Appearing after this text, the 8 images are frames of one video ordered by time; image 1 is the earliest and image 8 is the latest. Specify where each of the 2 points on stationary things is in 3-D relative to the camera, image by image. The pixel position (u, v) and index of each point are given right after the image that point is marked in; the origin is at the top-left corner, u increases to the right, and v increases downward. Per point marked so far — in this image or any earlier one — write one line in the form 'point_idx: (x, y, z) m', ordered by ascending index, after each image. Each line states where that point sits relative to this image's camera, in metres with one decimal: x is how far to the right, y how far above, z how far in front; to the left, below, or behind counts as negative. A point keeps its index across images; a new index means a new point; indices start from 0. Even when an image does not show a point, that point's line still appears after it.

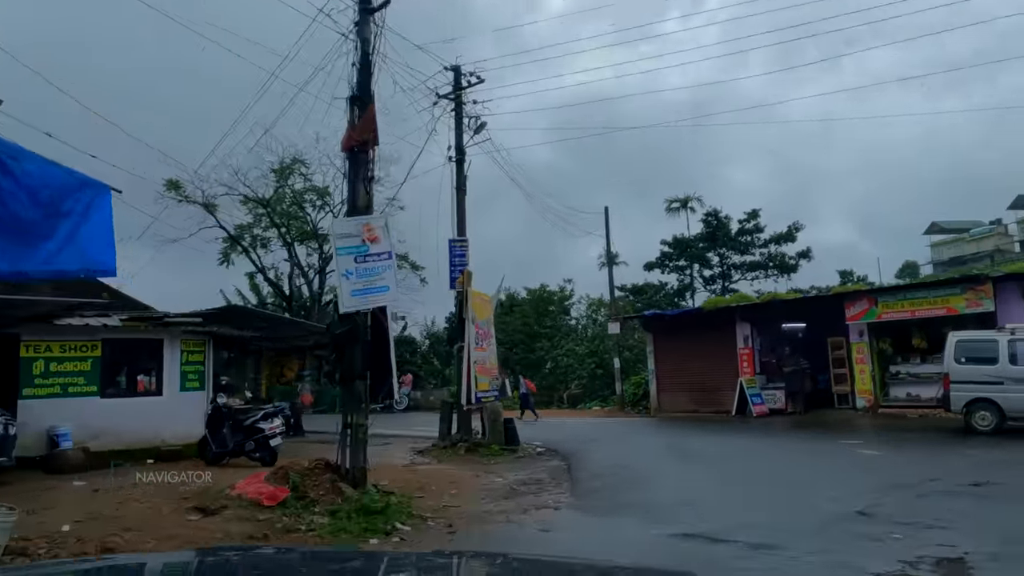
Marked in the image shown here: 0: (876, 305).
0: (+9.2, -0.4, +19.1) m
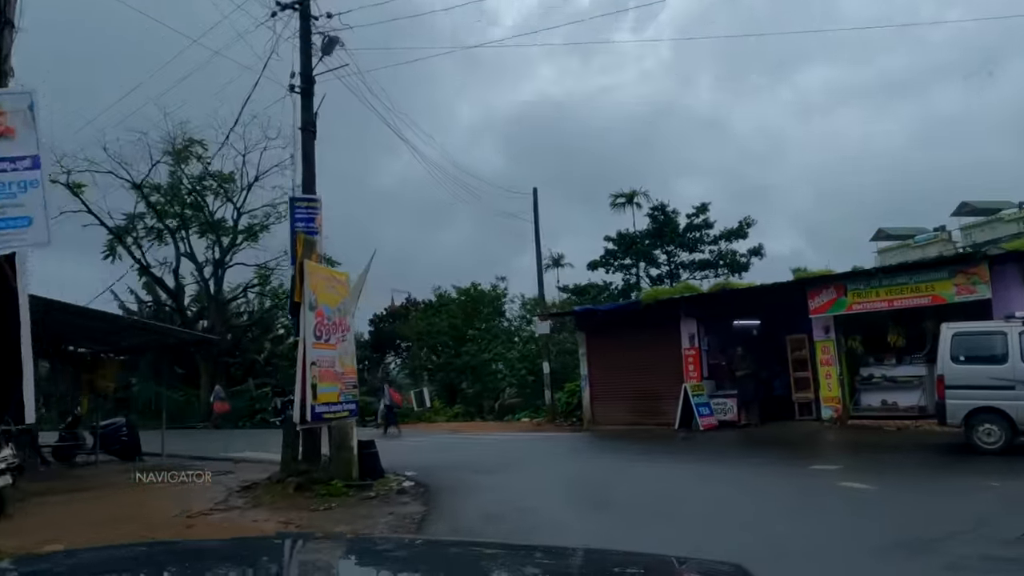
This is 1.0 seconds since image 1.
0: (+6.9, -0.1, +15.8) m
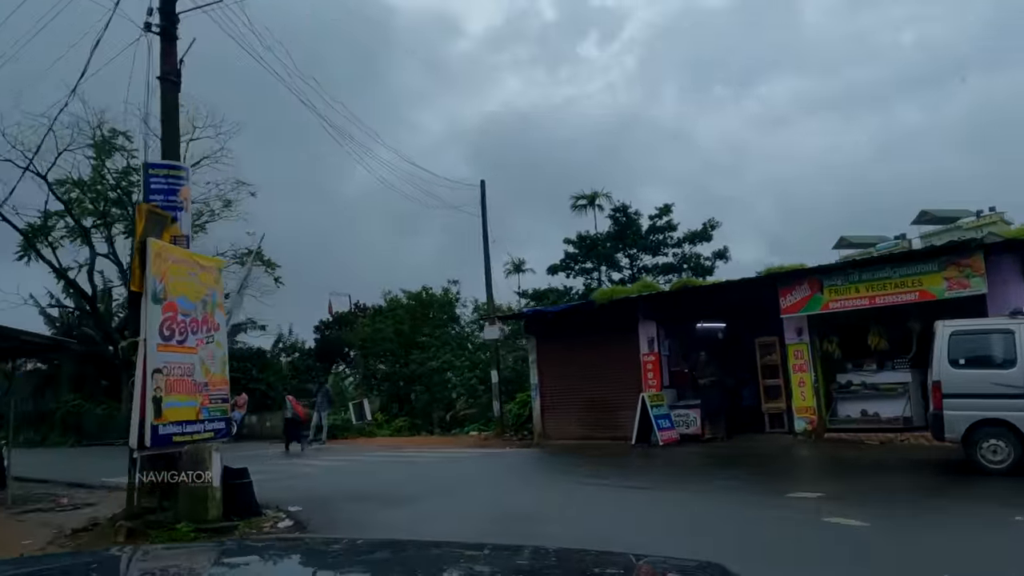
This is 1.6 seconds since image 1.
0: (+5.7, -0.1, +14.0) m
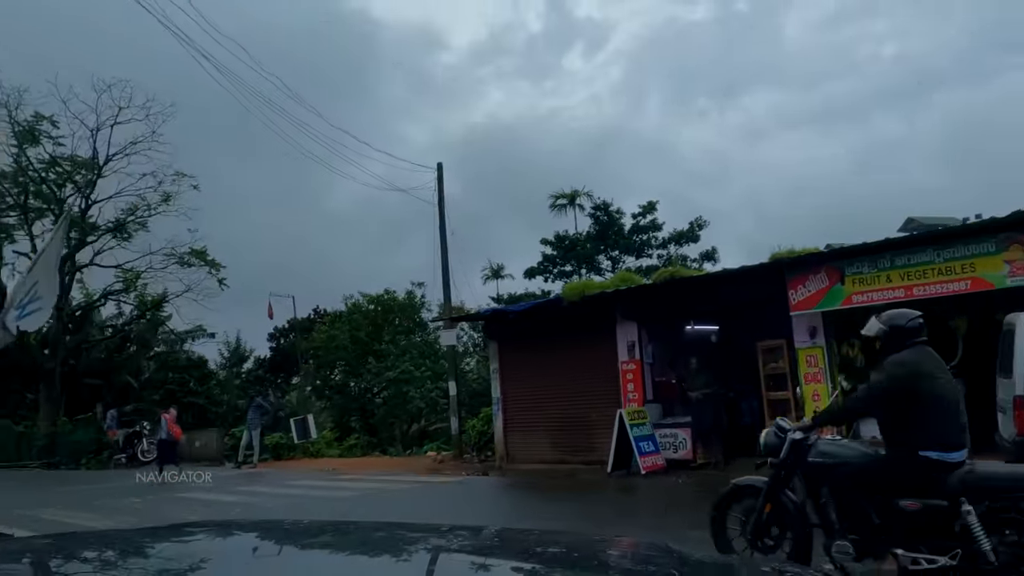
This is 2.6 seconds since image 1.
0: (+4.9, +0.1, +11.2) m
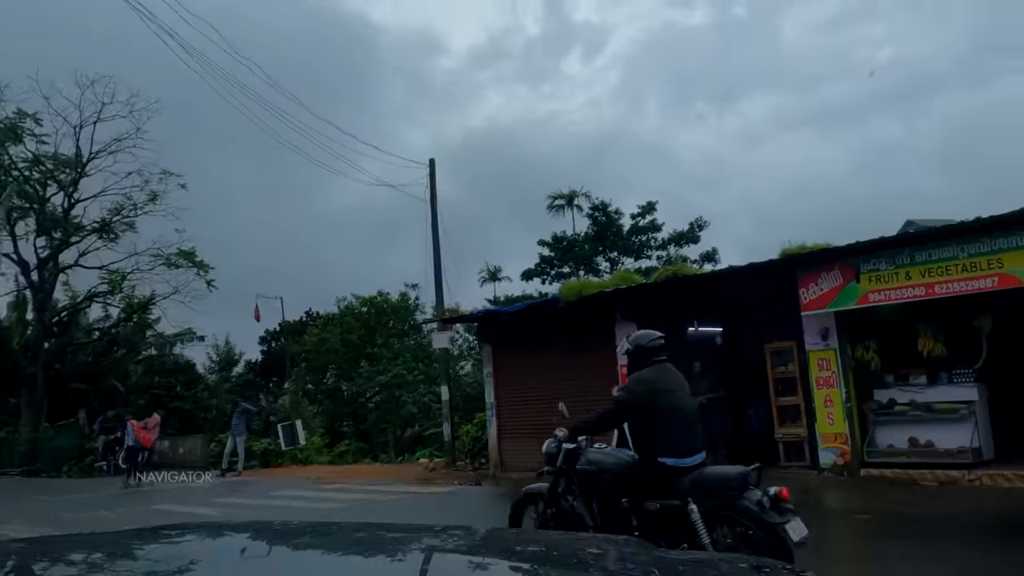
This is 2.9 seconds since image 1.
0: (+4.7, +0.1, +10.4) m
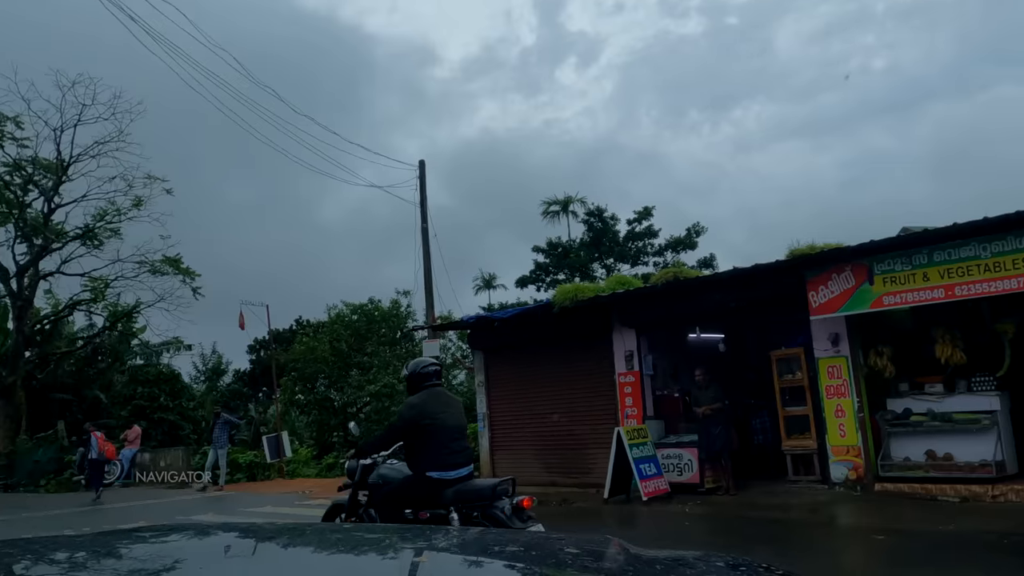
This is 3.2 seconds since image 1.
0: (+4.6, +0.1, +9.8) m
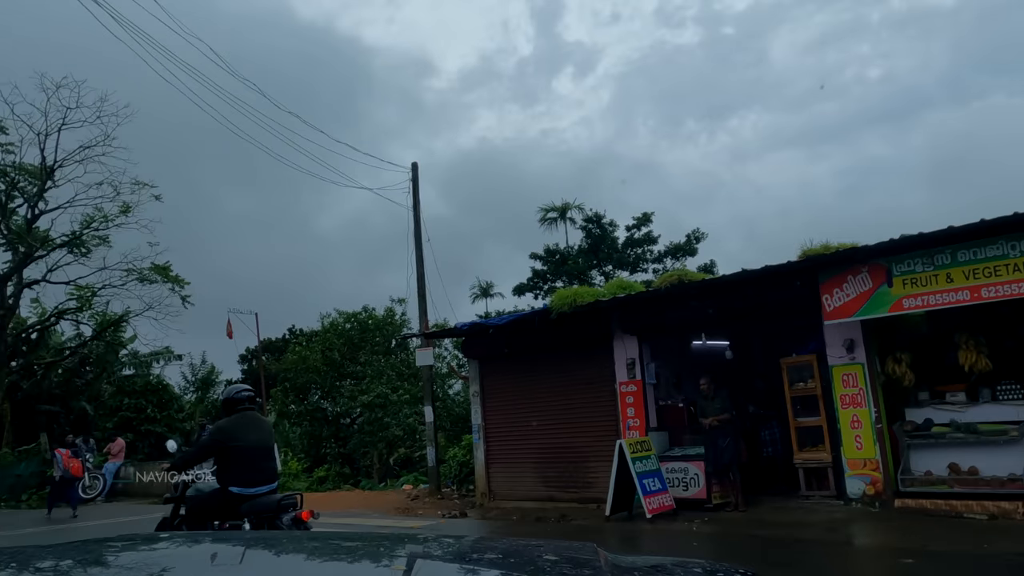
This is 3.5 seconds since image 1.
0: (+4.6, +0.1, +9.2) m
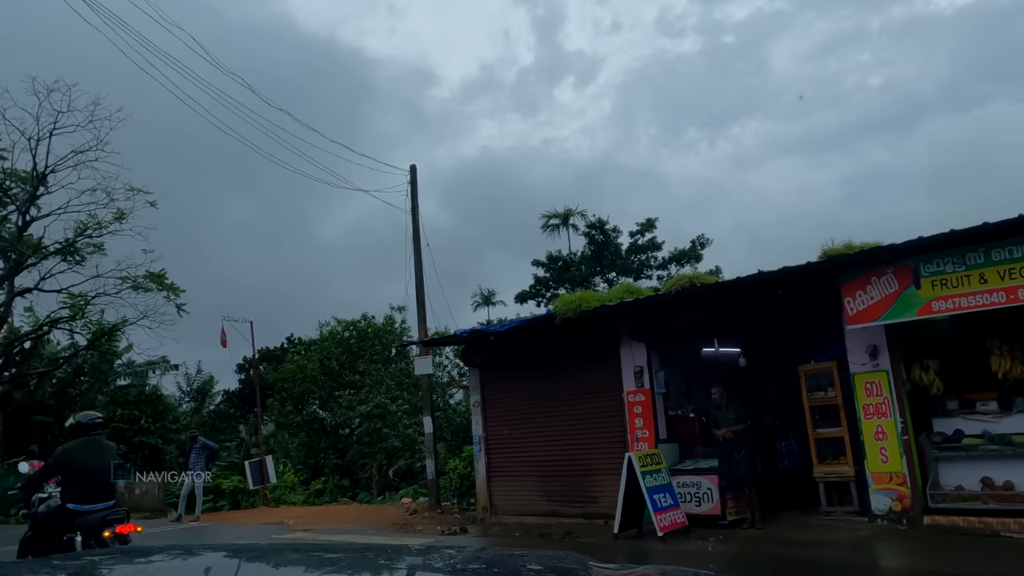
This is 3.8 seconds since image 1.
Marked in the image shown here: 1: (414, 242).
0: (+4.6, 0.0, +8.6) m
1: (-2.1, +1.0, +16.7) m
